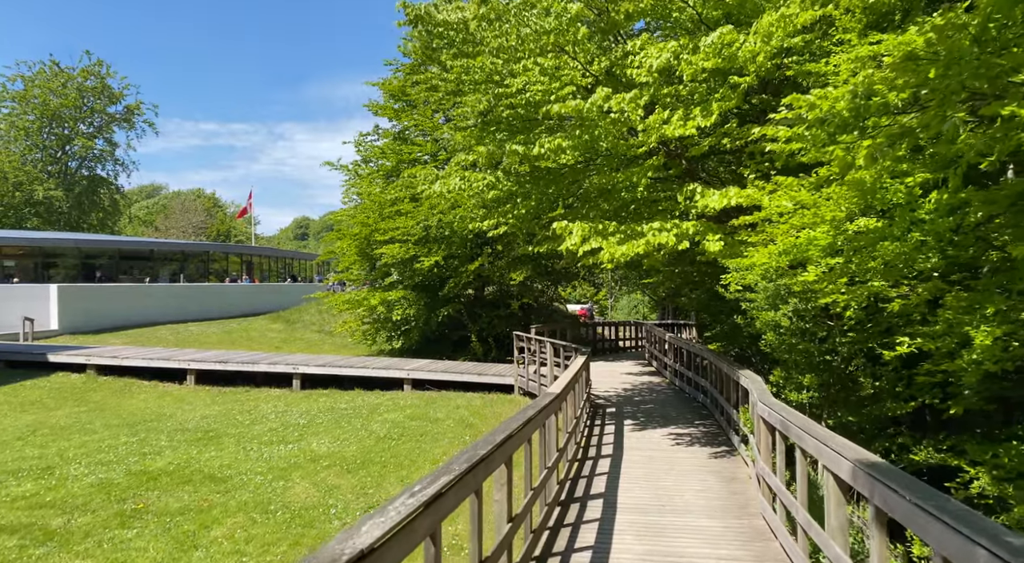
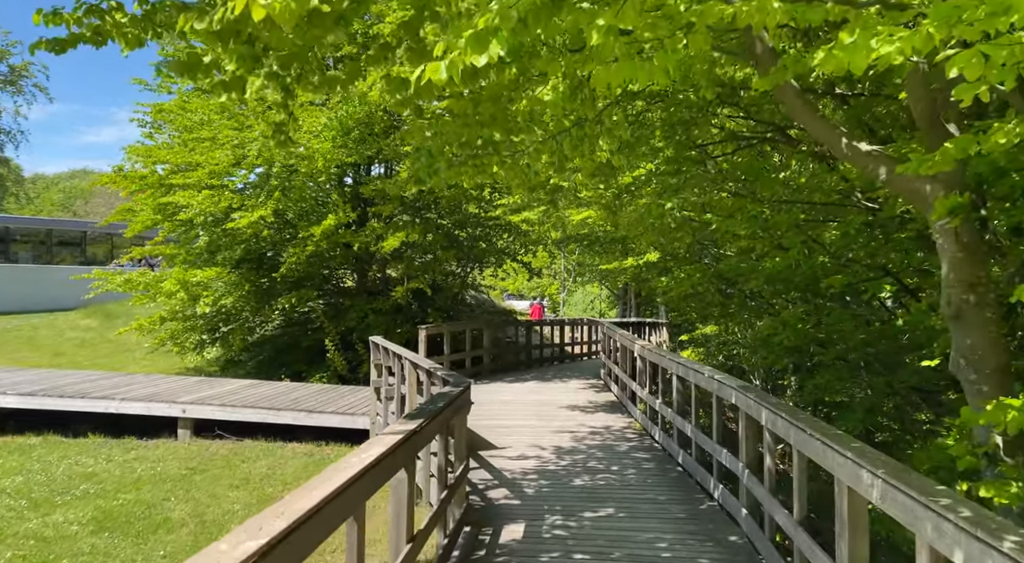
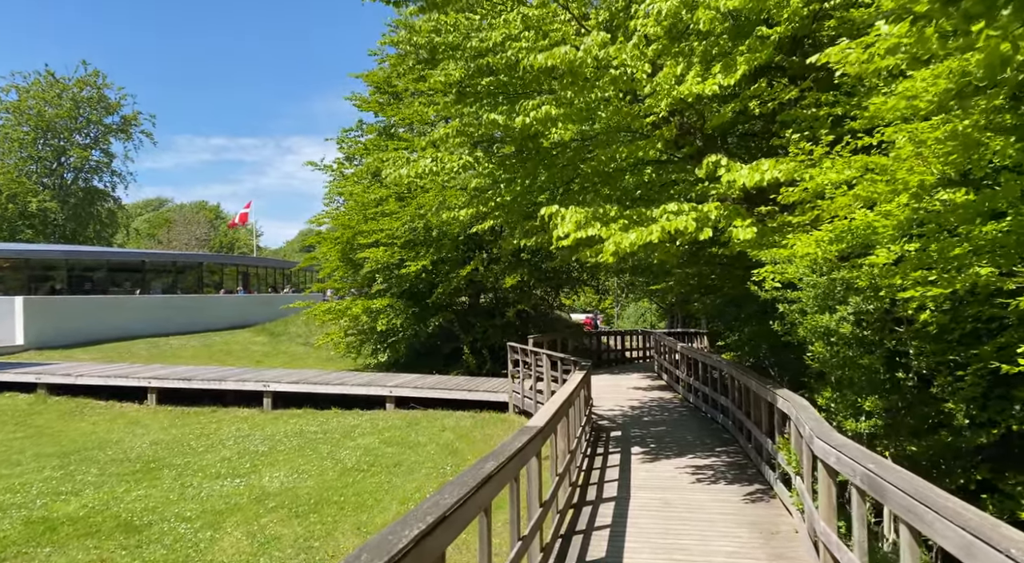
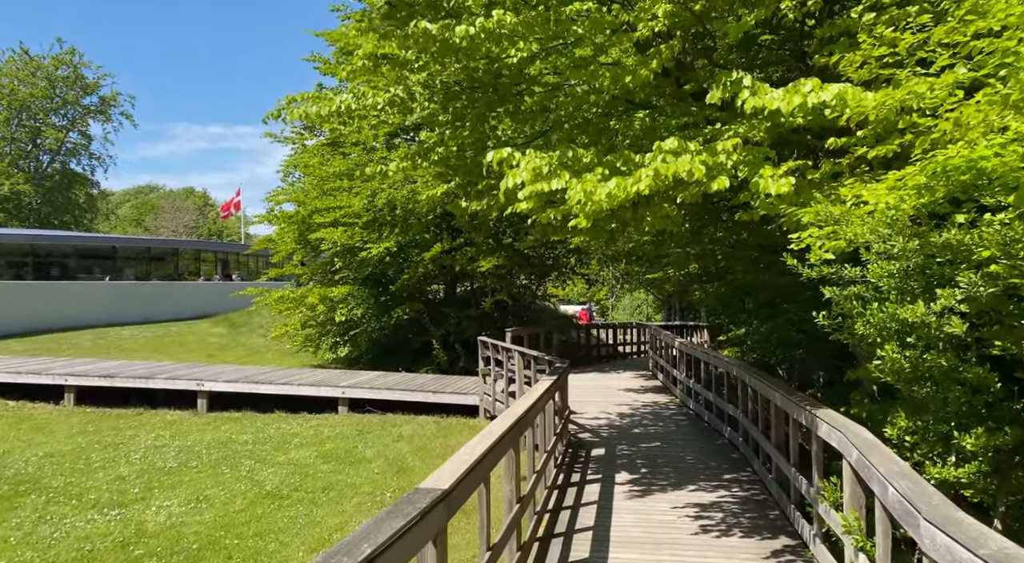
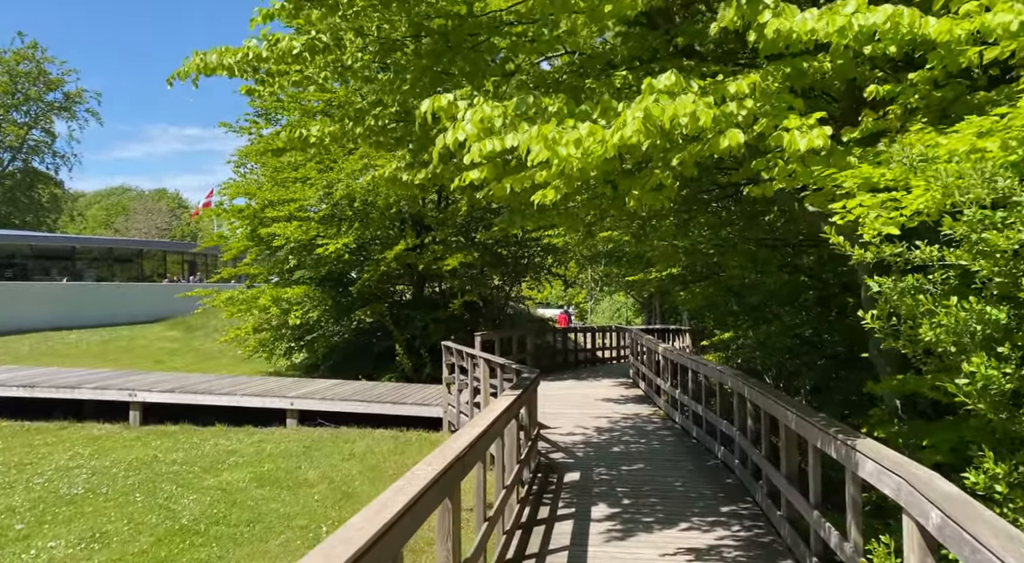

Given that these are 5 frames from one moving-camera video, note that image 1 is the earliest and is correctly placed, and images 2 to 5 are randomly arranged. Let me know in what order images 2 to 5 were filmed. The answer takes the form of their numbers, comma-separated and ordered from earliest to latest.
3, 4, 5, 2
